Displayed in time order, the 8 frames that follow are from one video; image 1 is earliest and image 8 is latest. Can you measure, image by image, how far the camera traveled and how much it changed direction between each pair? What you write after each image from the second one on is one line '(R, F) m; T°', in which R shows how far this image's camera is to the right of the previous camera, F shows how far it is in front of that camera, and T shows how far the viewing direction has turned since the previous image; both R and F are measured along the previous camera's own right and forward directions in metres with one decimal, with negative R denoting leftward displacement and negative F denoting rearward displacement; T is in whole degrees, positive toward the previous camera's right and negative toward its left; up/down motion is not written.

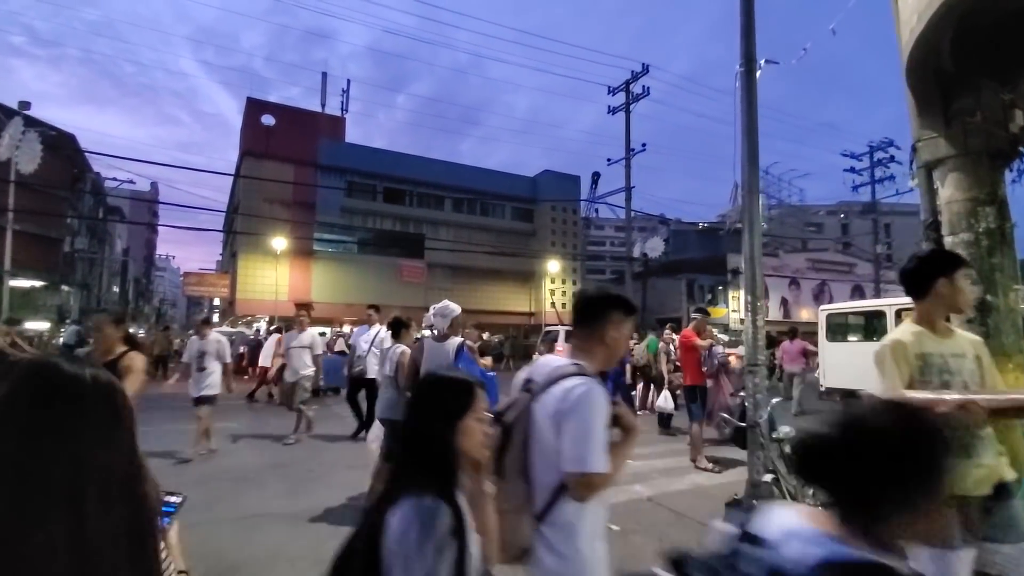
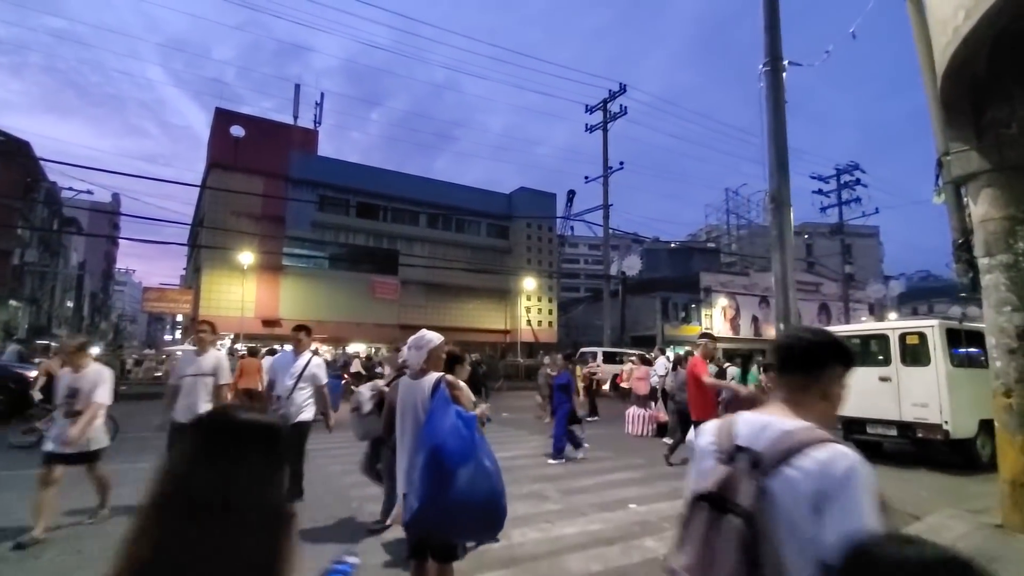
(-0.1, +0.5) m; +3°
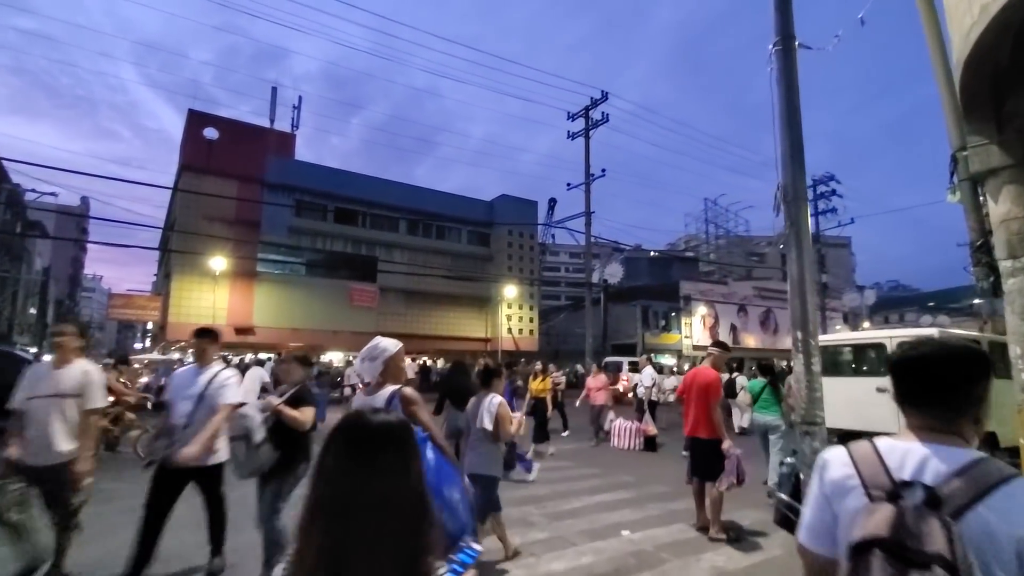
(0.0, +0.4) m; +2°
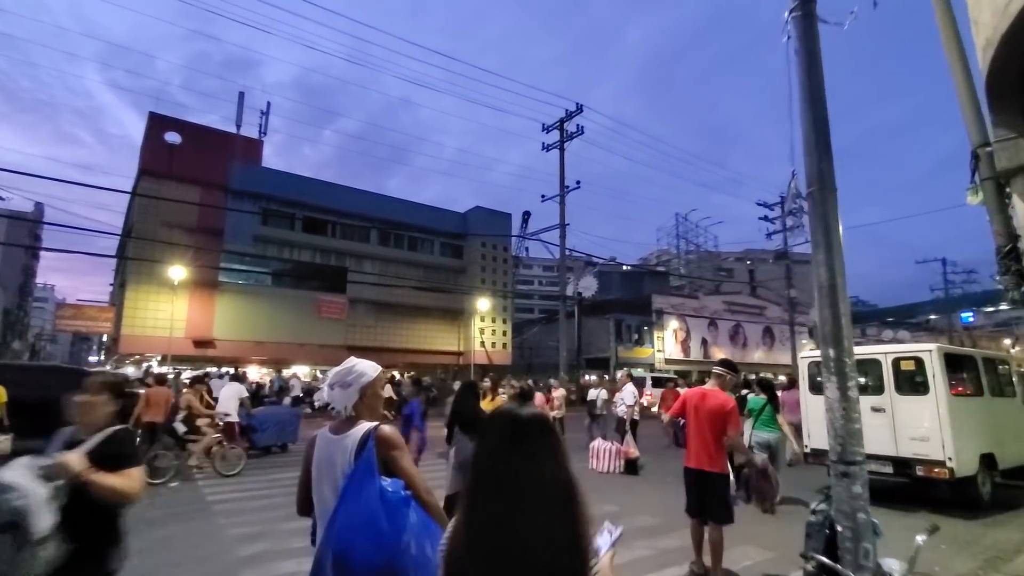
(0.0, +0.5) m; +3°
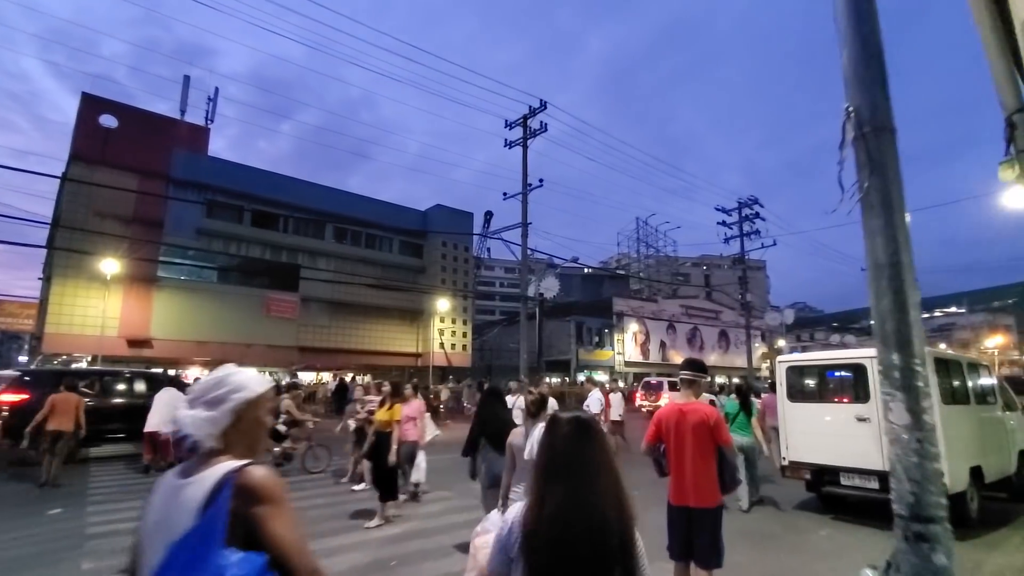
(+0.1, +0.7) m; +4°
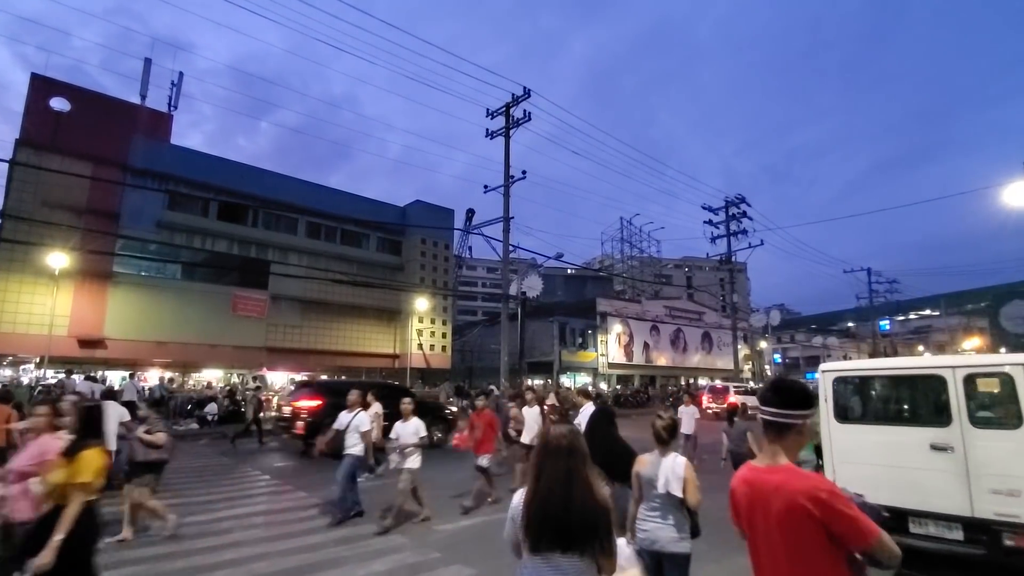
(+0.1, +1.4) m; +2°
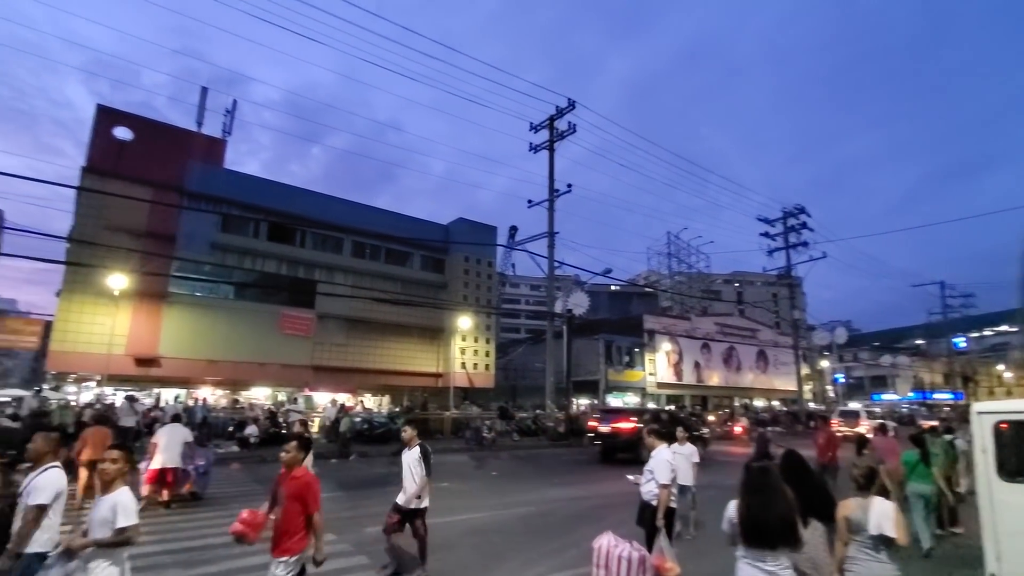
(-0.1, +0.9) m; -5°
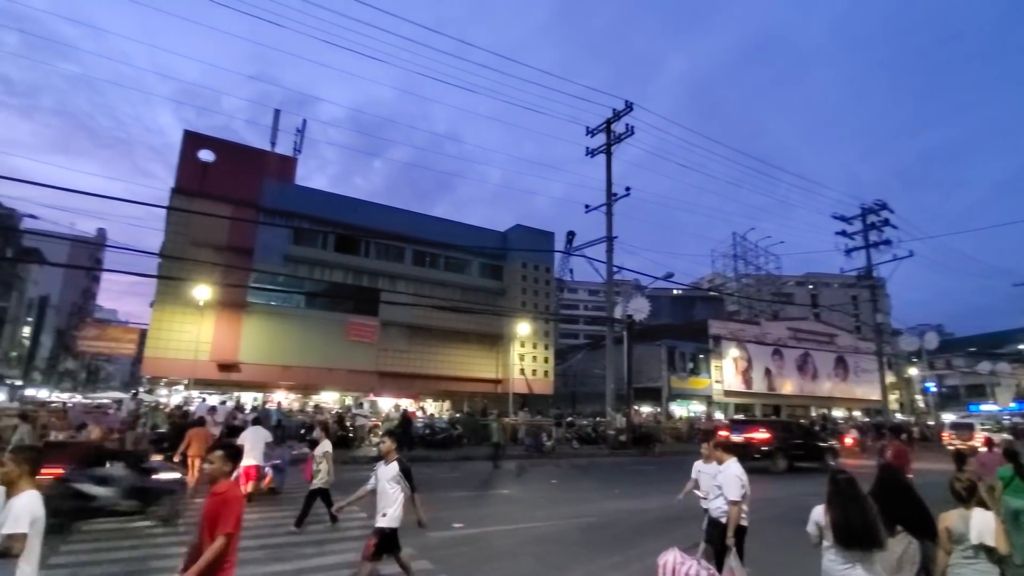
(0.0, +0.1) m; -7°
